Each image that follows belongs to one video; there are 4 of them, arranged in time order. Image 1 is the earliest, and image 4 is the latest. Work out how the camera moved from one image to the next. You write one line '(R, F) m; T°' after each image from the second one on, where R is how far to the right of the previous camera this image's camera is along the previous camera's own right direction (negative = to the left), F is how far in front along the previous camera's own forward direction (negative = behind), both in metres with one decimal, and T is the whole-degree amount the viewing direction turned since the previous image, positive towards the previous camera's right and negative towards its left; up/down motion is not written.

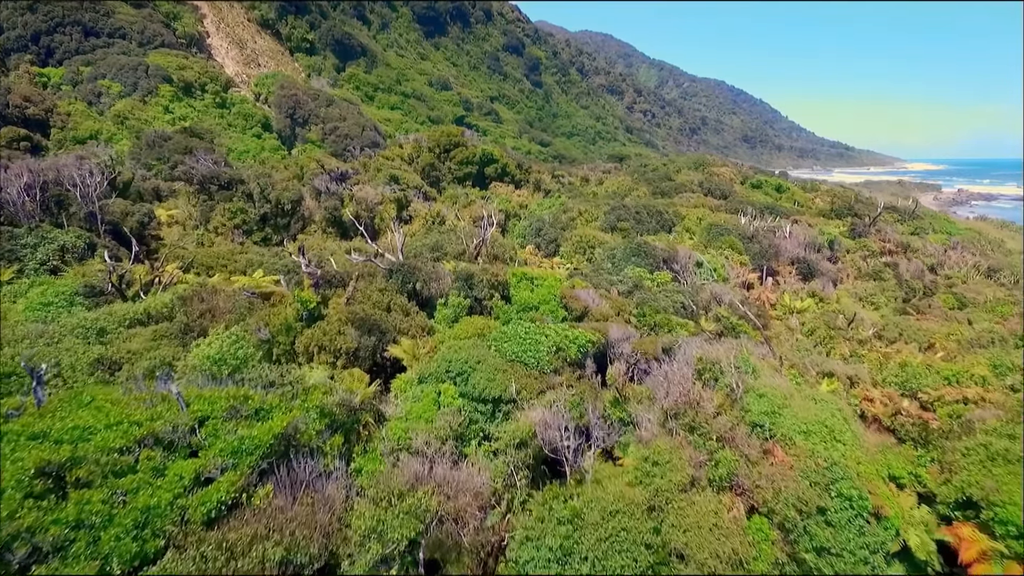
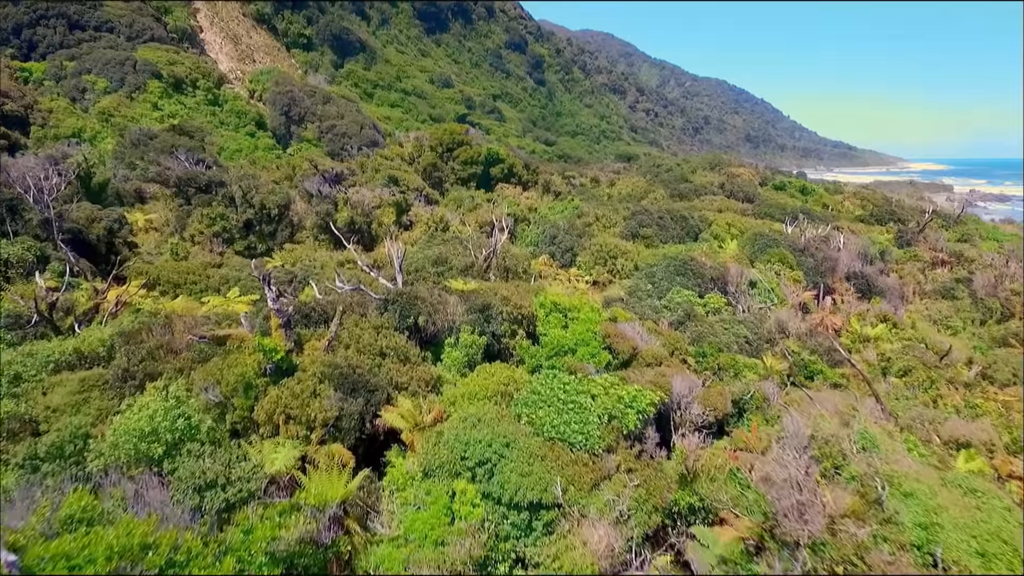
(-0.4, +3.2) m; 0°
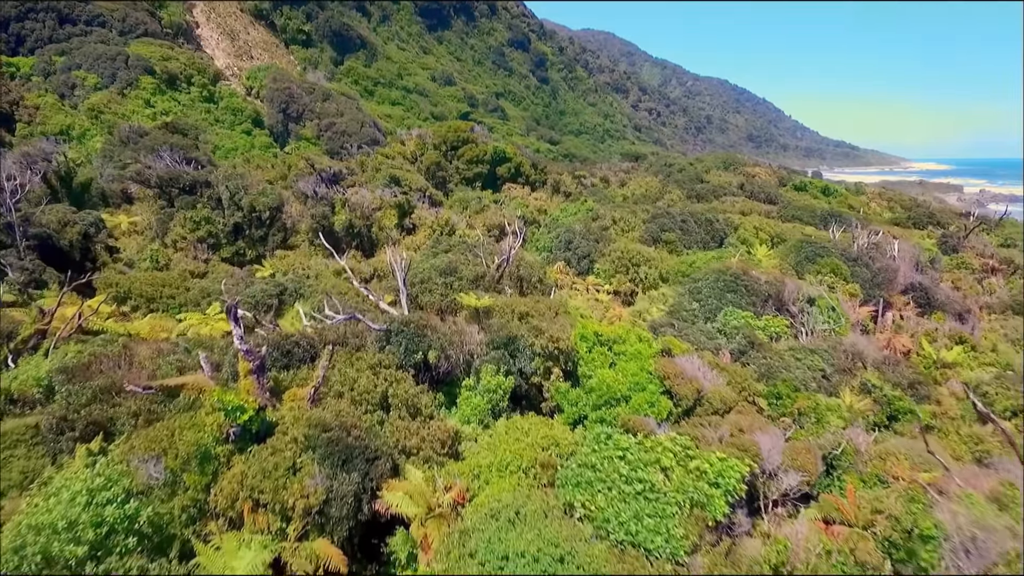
(-0.4, +2.4) m; 0°
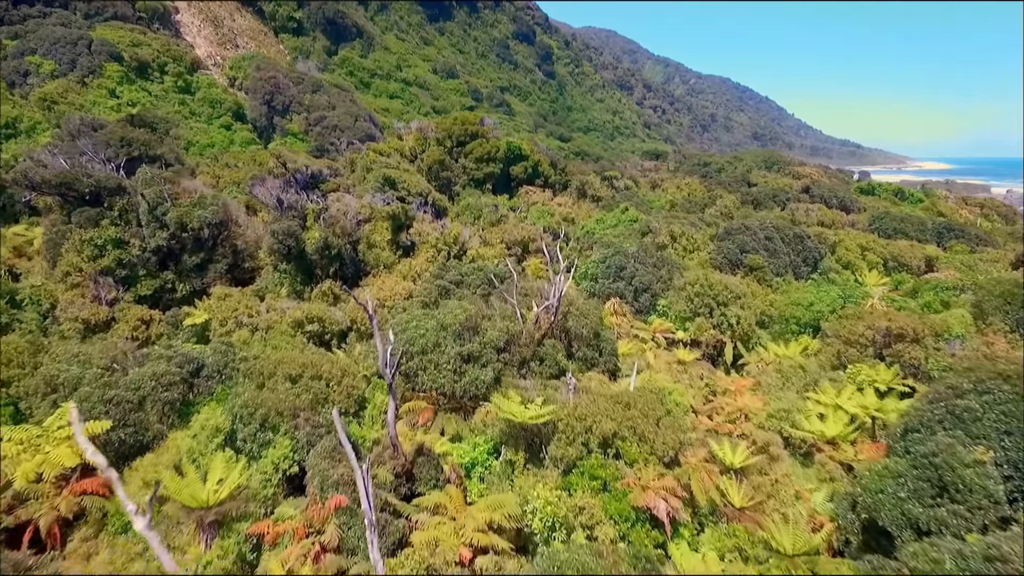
(-0.9, +7.3) m; 0°
